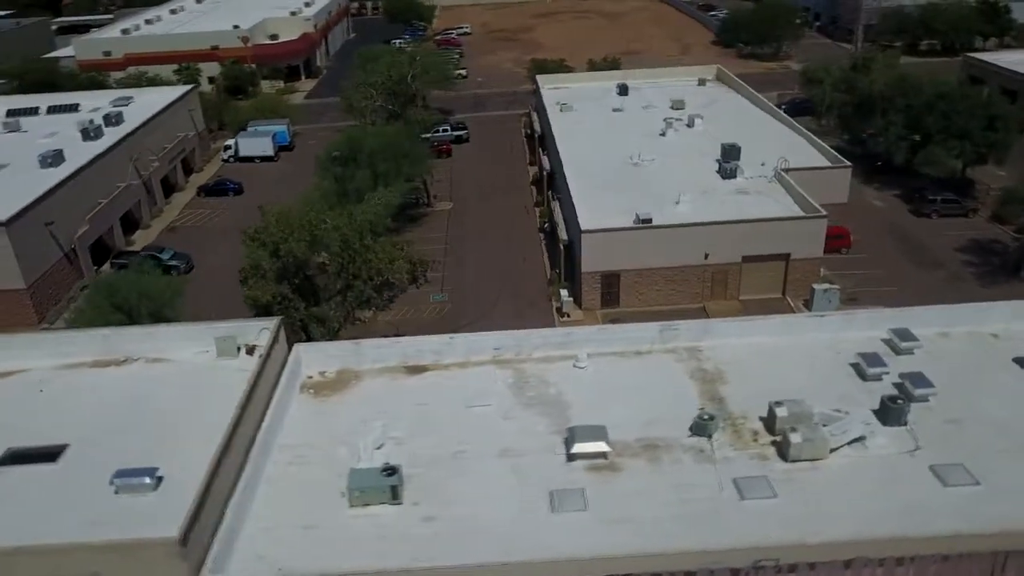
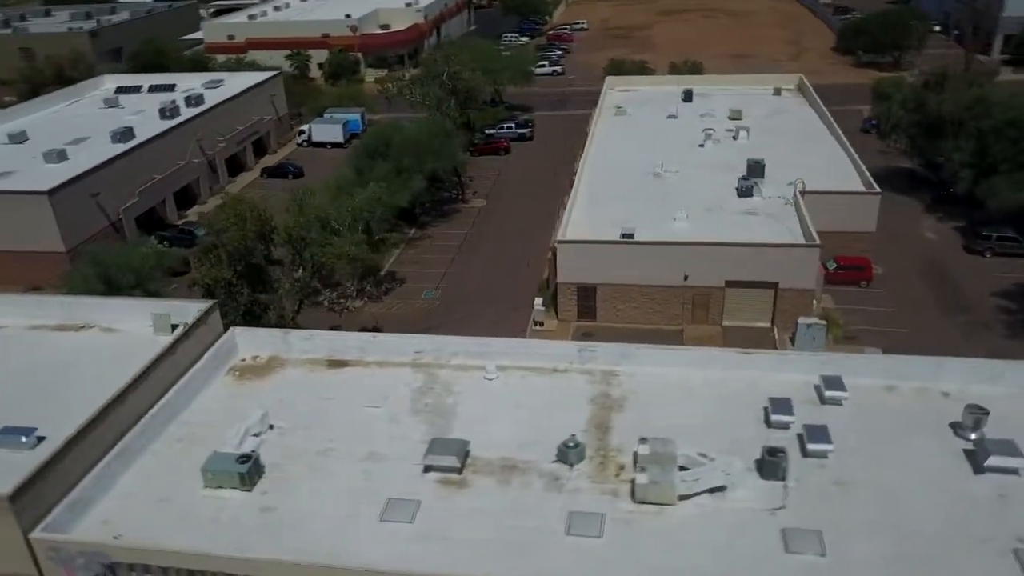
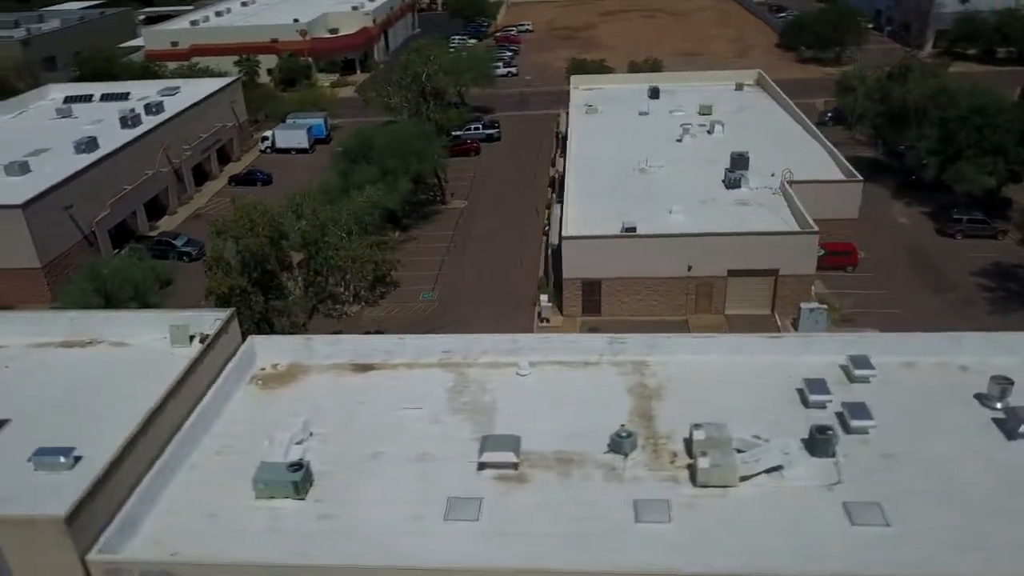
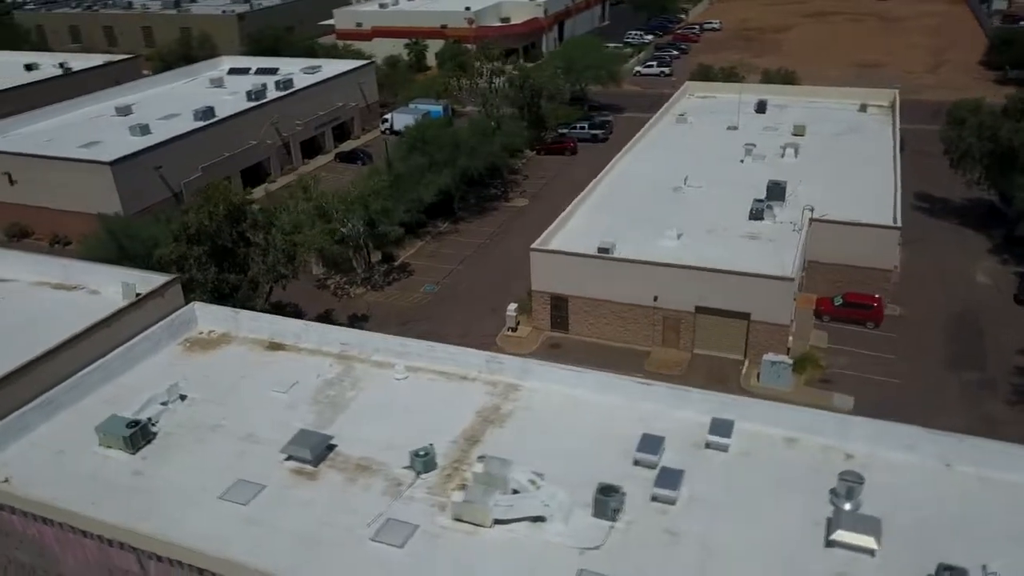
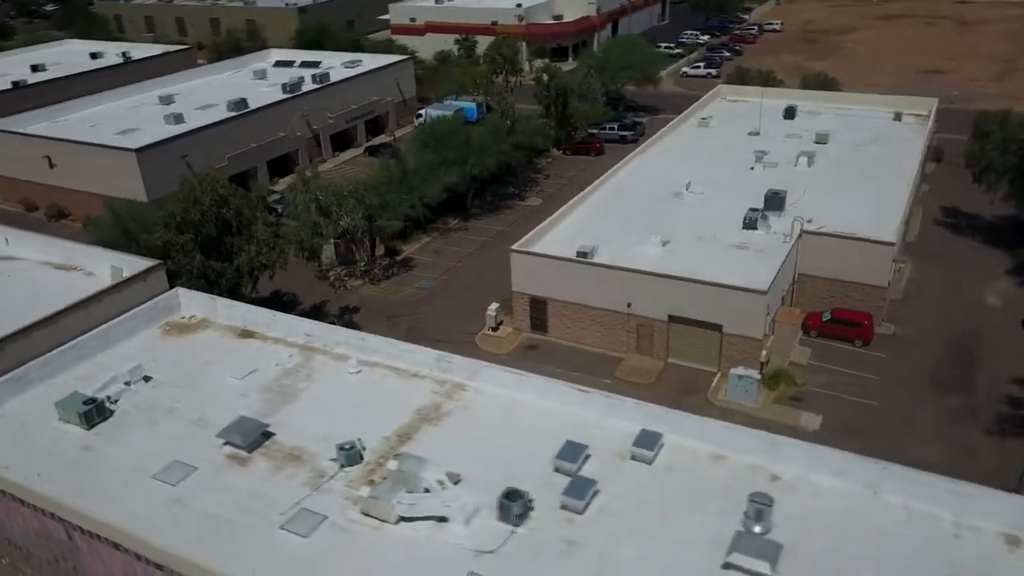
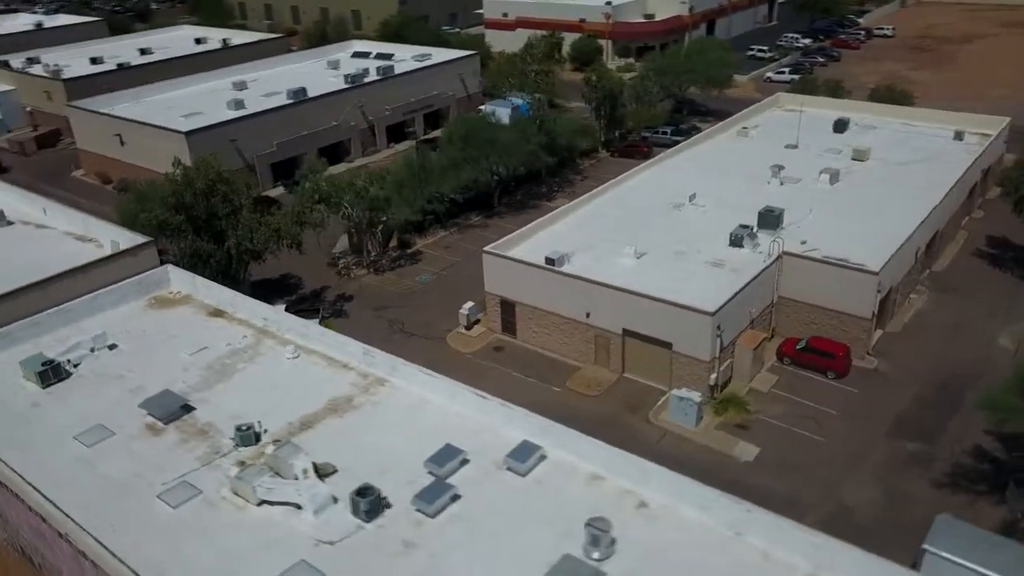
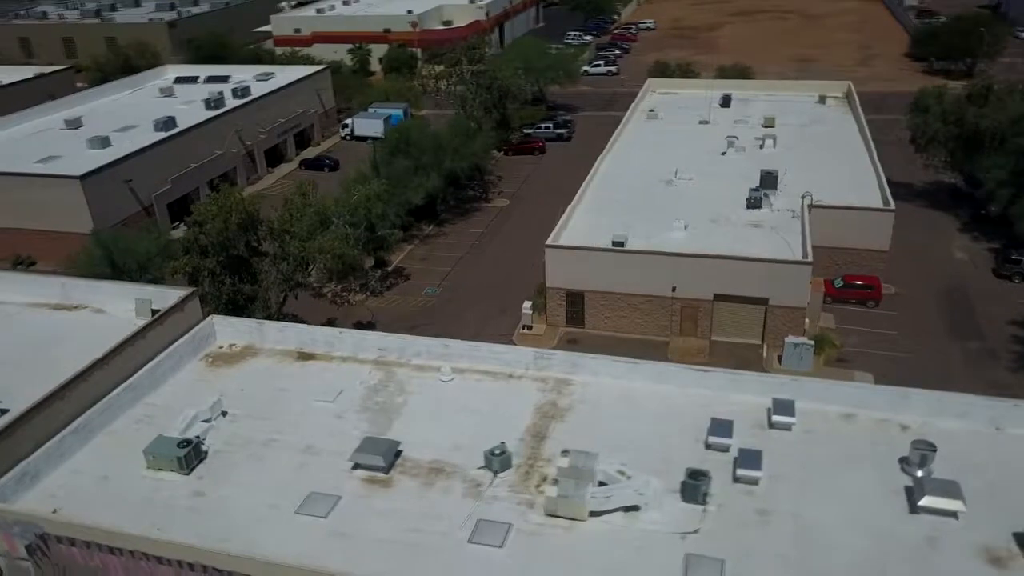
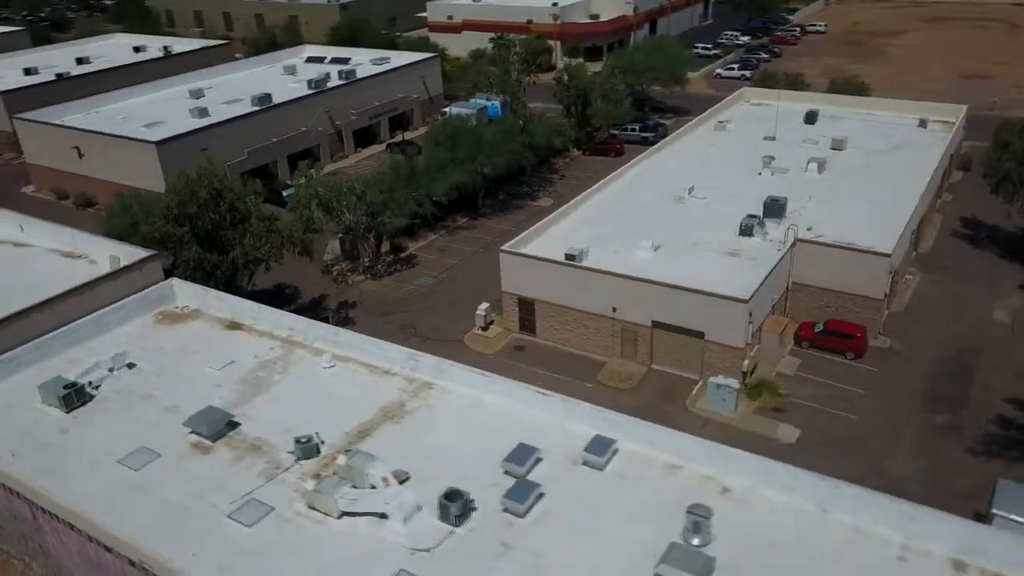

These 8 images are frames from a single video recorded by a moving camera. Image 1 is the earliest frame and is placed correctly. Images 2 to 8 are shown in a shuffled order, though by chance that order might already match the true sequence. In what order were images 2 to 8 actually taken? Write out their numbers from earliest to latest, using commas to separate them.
3, 2, 7, 4, 5, 8, 6
